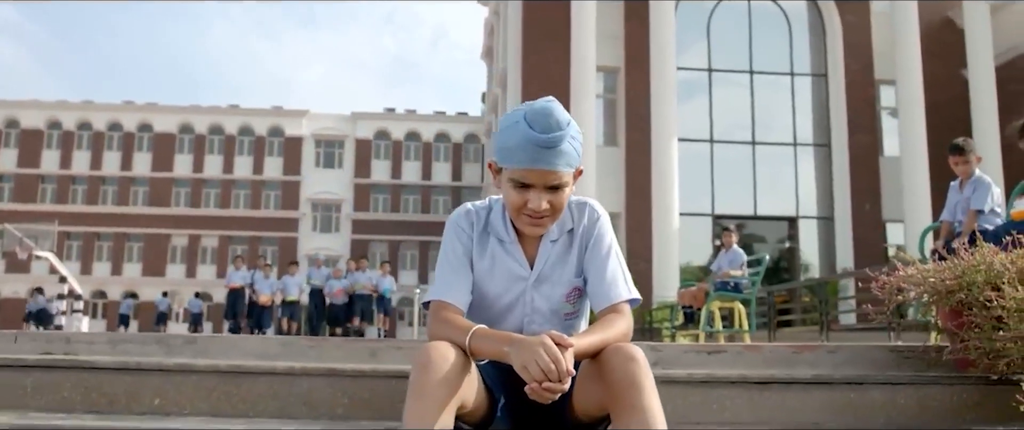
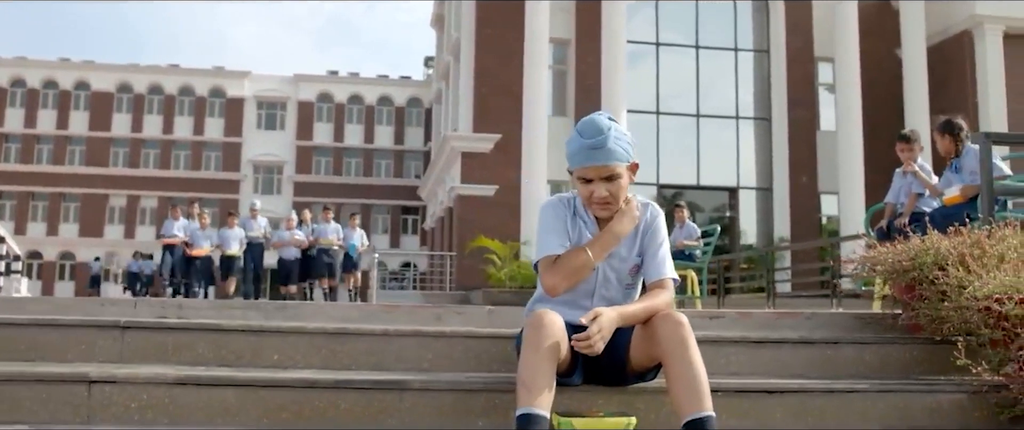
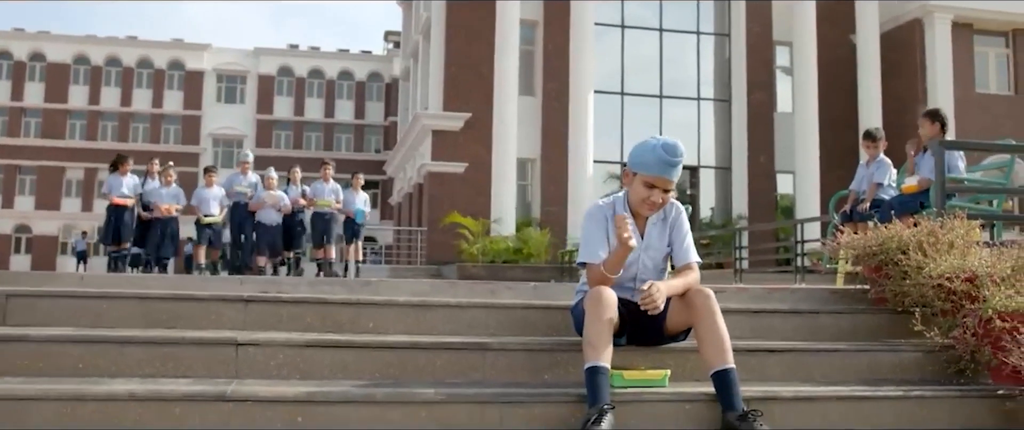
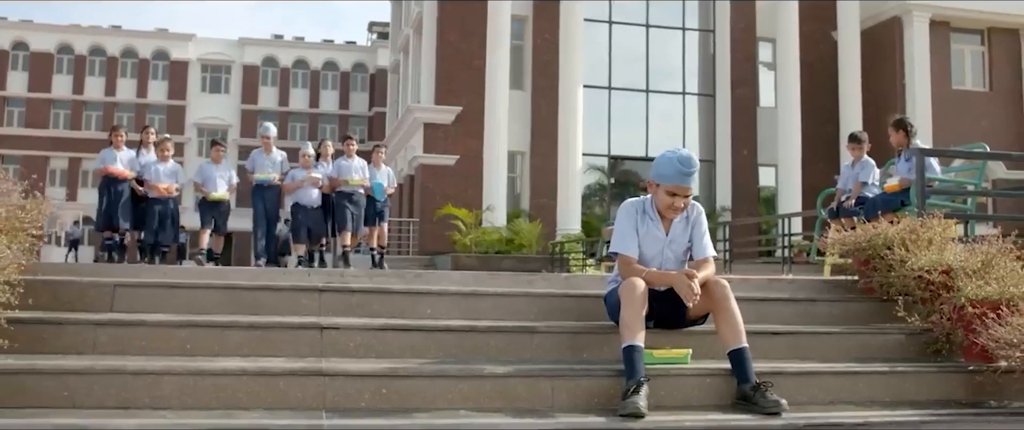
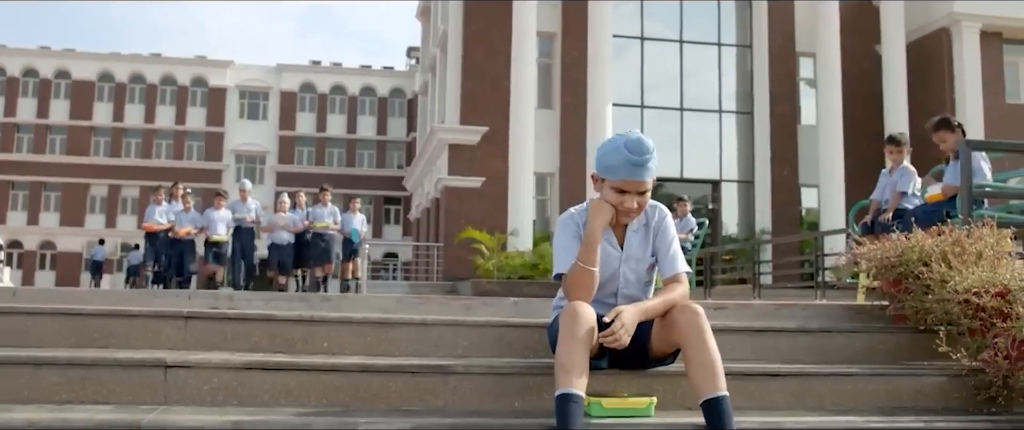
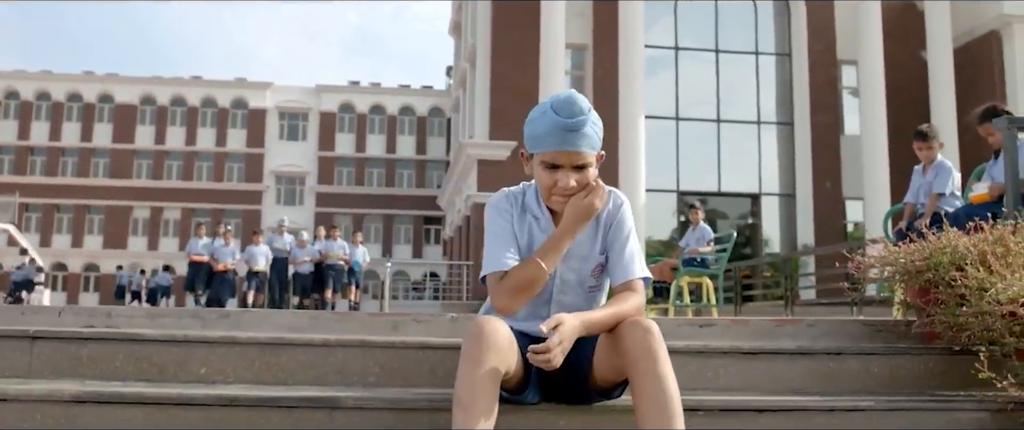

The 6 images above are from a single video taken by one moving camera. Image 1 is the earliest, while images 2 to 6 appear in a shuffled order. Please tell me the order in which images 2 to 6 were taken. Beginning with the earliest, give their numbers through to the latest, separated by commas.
6, 2, 5, 3, 4
